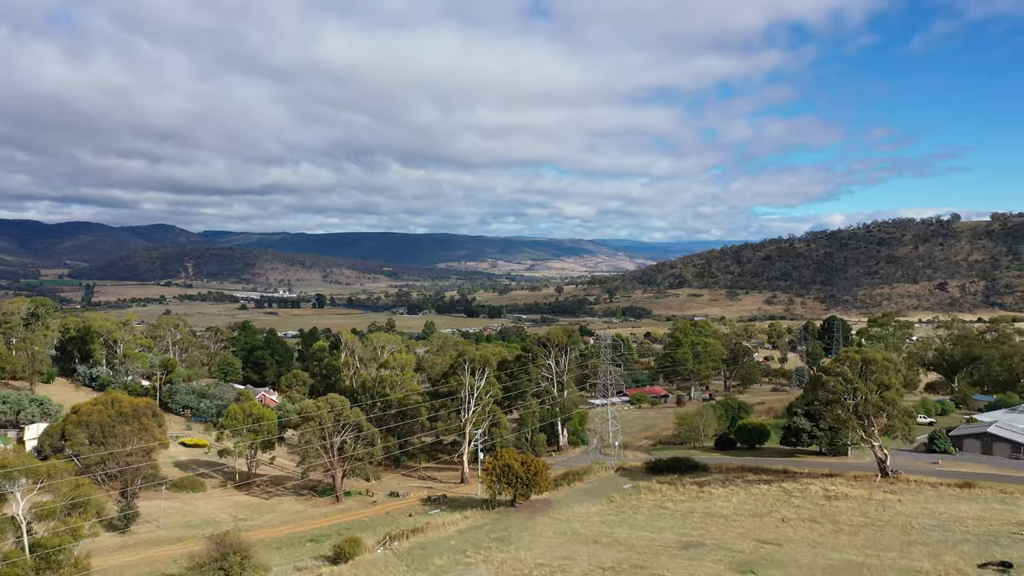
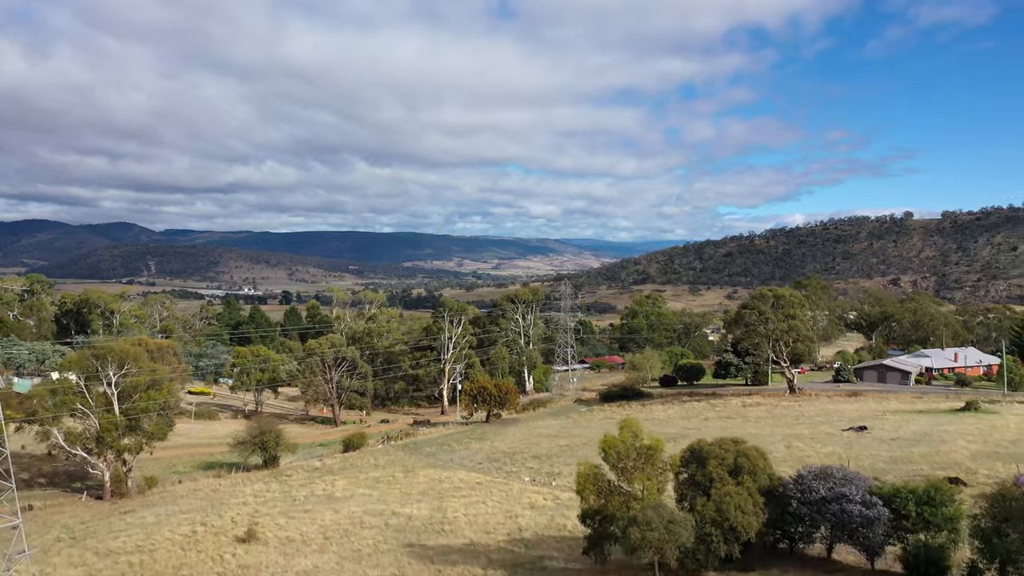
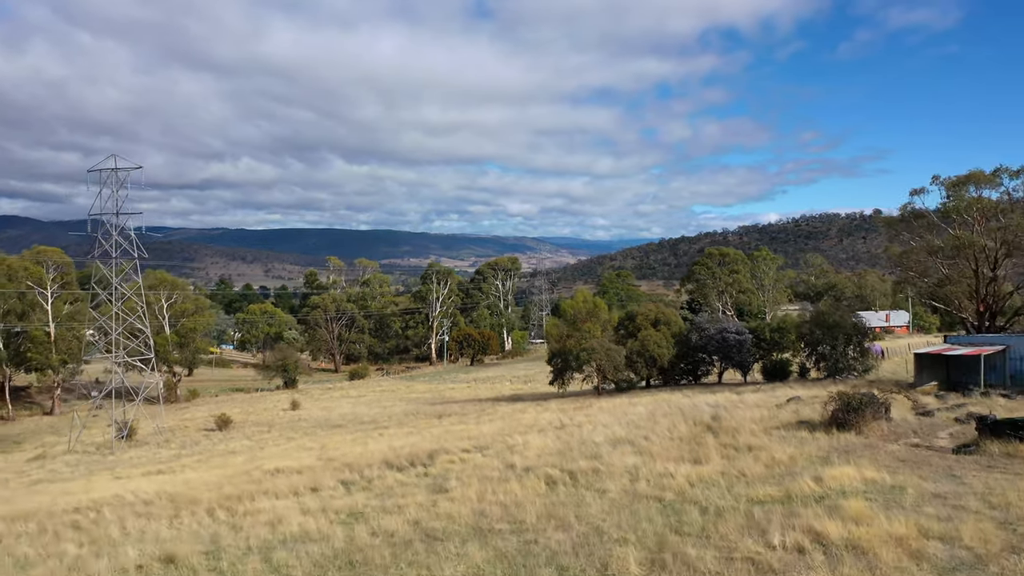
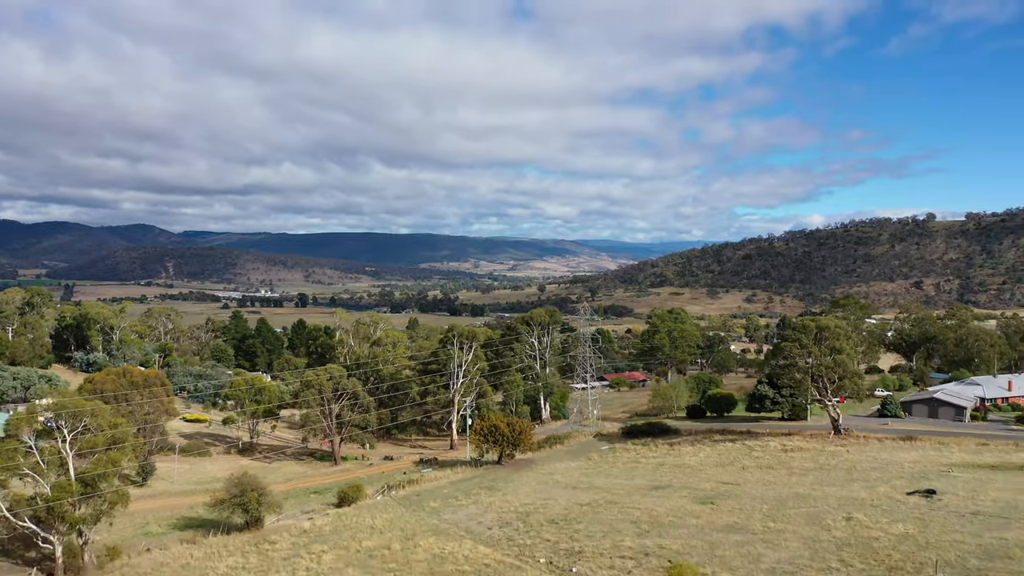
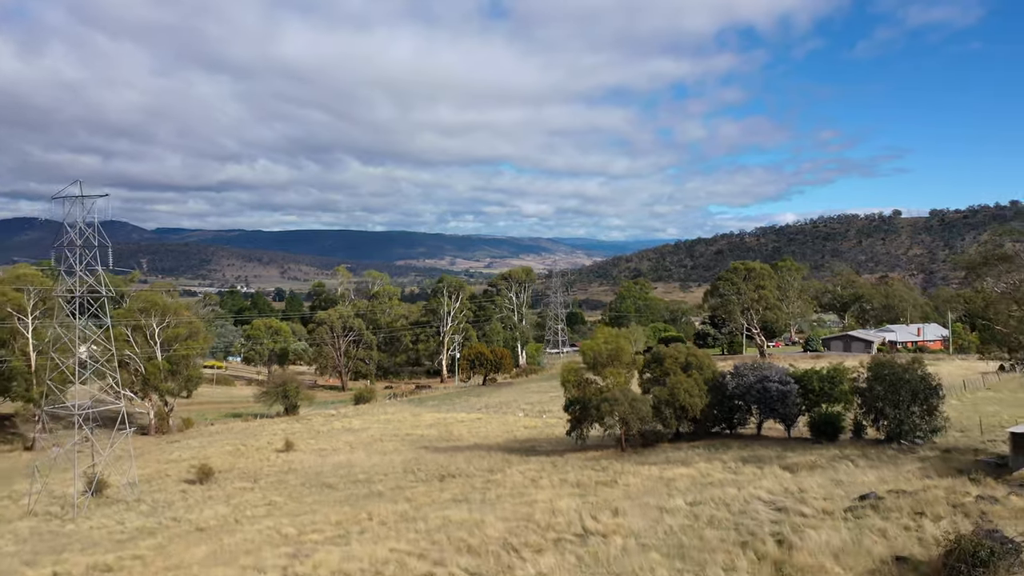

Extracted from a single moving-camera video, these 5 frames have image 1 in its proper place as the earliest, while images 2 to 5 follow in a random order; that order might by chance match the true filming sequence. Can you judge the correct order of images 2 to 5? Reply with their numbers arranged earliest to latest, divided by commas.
4, 2, 5, 3
